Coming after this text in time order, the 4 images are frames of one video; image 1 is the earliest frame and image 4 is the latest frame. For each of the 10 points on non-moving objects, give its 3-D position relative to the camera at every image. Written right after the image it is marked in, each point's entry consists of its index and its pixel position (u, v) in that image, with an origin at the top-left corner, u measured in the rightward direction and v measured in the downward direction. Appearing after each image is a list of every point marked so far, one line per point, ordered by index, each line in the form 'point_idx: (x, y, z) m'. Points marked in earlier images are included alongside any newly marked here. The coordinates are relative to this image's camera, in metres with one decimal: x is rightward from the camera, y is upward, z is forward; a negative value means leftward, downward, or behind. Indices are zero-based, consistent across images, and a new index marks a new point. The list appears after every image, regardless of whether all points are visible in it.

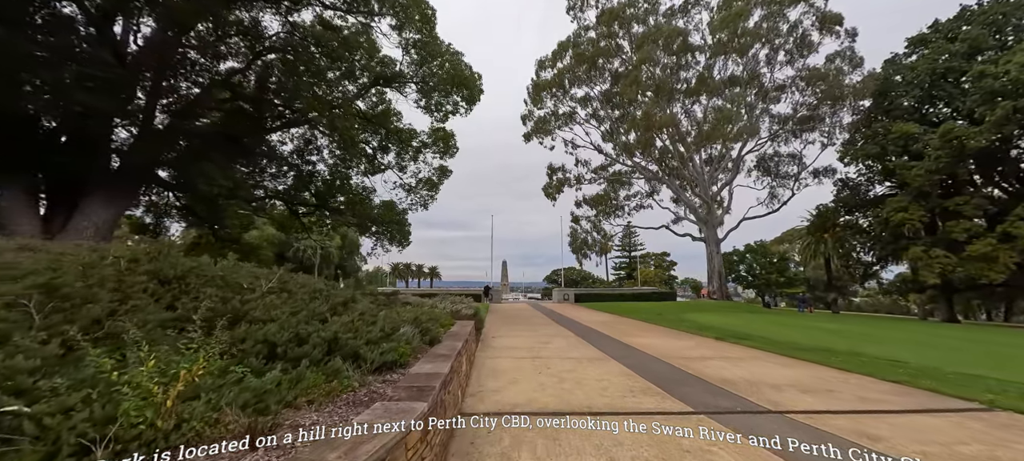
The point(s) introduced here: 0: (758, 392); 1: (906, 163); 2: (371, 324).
0: (+2.6, -1.7, +3.8) m
1: (+17.9, +3.1, +16.4) m
2: (-1.2, -0.8, +3.0) m
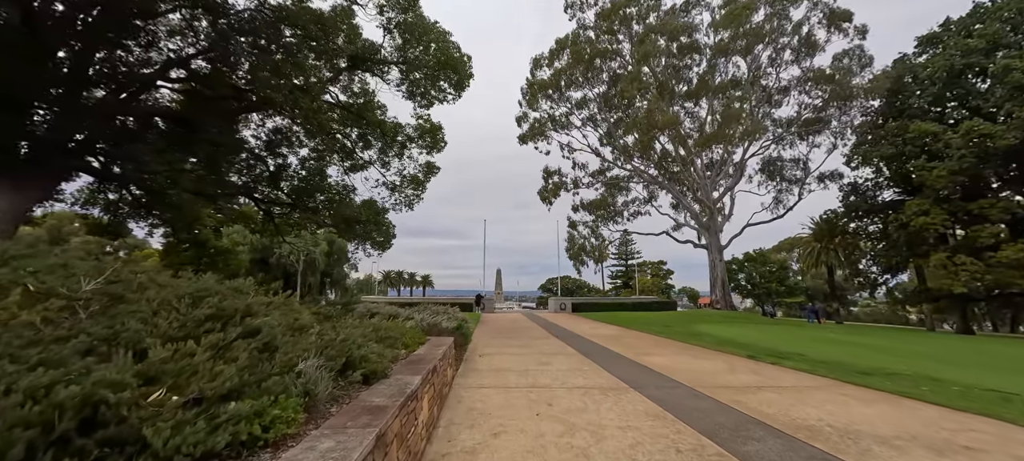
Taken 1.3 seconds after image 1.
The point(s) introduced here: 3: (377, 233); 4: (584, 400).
0: (+2.5, -1.6, +2.5) m
1: (+17.6, +2.9, +15.4) m
2: (-1.3, -0.6, +1.7) m
3: (-4.9, -0.1, +13.0) m
4: (+0.7, -1.7, +3.7) m
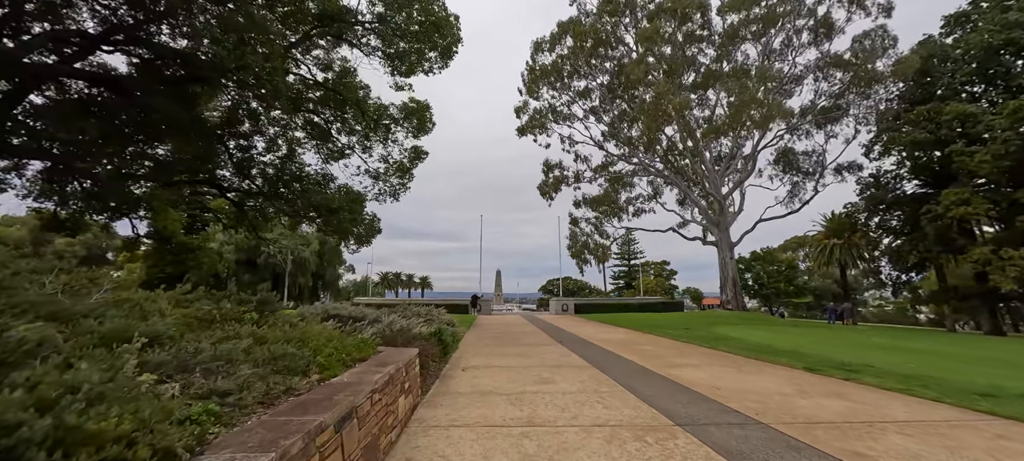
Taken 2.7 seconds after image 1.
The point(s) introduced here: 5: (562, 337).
0: (+2.4, -1.2, +1.1) m
1: (+17.5, +3.2, +14.1) m
2: (-1.4, -0.3, +0.4) m
3: (-5.0, +0.1, +11.6) m
4: (+0.6, -1.4, +2.3) m
5: (+1.3, -2.6, +8.8) m
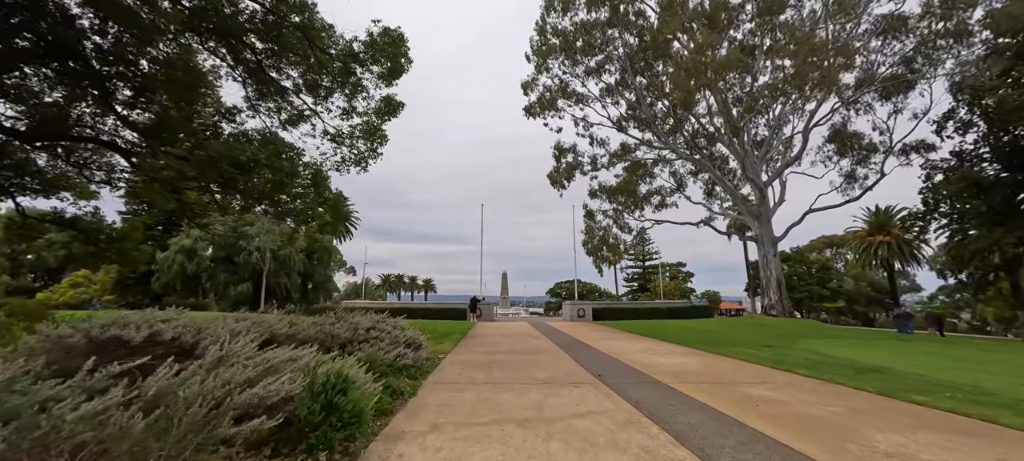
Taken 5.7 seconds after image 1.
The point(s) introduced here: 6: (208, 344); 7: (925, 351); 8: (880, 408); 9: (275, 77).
0: (+2.3, -0.6, -2.0) m
1: (+17.7, +3.7, +10.7) m
2: (-1.5, +0.3, -2.7) m
3: (-4.9, +0.6, +8.6) m
4: (+0.6, -0.8, -0.9) m
5: (+1.3, -2.1, +5.6) m
6: (-2.2, -0.8, +2.6) m
7: (+10.5, -3.0, +9.1) m
8: (+3.5, -1.7, +3.5) m
9: (-5.9, +3.9, +8.5) m
